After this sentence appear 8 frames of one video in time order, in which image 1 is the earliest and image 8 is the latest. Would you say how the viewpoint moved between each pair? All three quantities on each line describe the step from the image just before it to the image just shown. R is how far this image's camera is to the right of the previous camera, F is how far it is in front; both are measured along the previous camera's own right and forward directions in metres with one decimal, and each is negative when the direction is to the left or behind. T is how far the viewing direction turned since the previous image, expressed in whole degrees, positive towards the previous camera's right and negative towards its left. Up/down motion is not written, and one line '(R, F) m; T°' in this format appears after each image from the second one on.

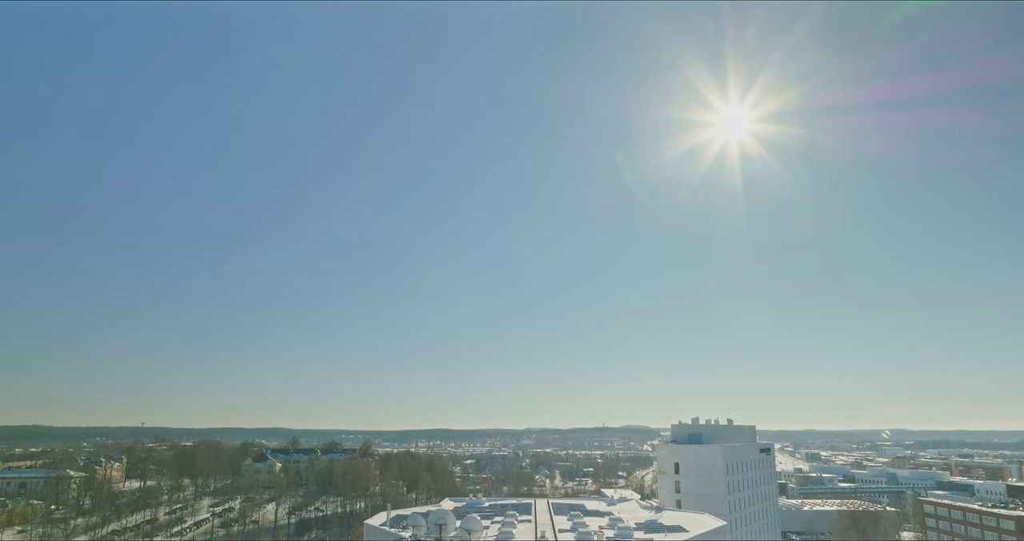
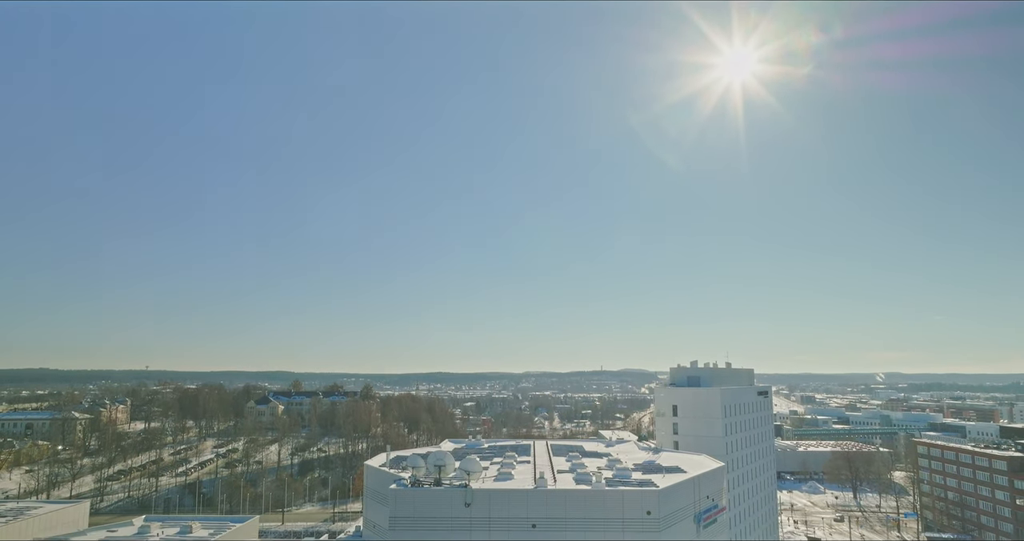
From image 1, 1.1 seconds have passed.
(0.0, +0.5) m; 0°
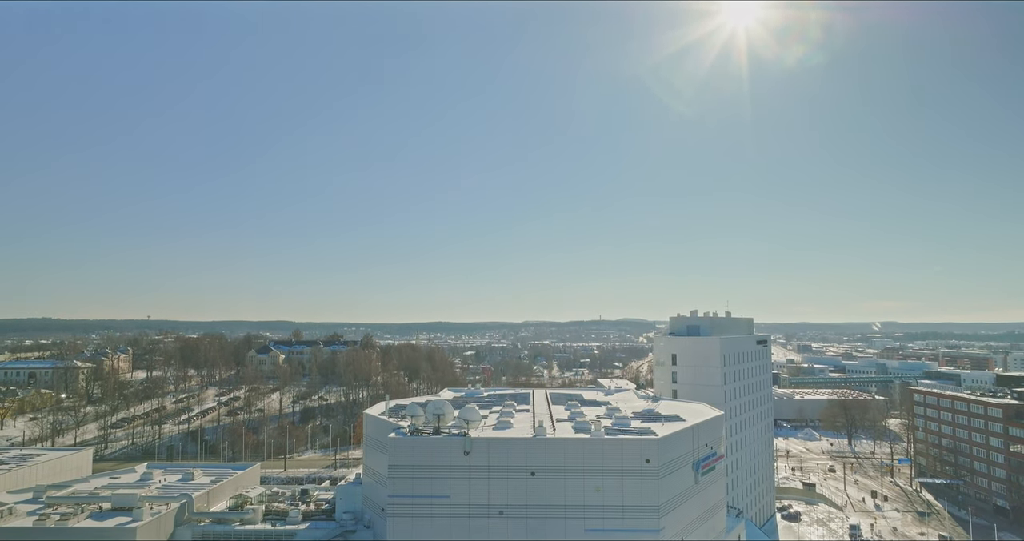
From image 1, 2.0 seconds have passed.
(0.0, +0.5) m; 0°
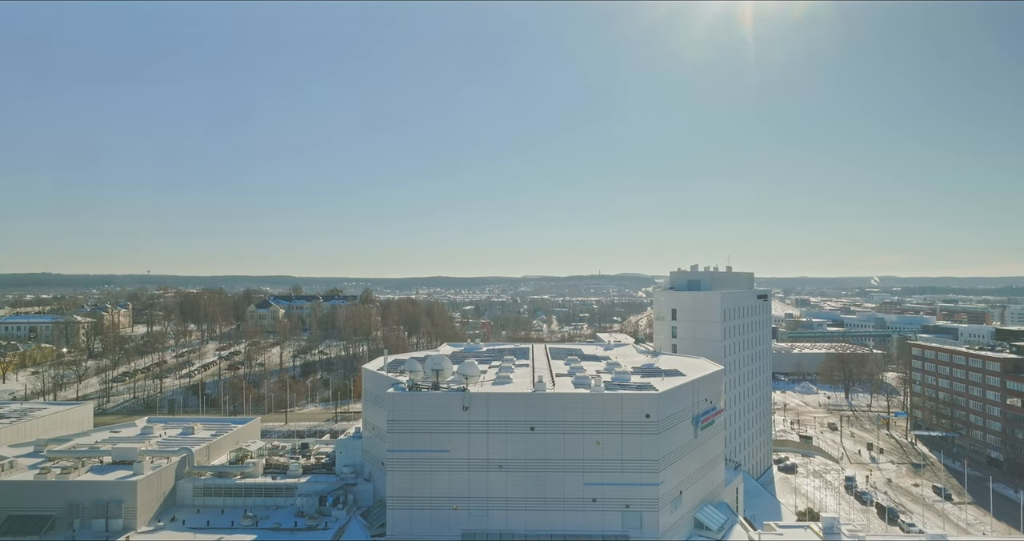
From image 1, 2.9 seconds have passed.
(0.0, +0.5) m; 0°
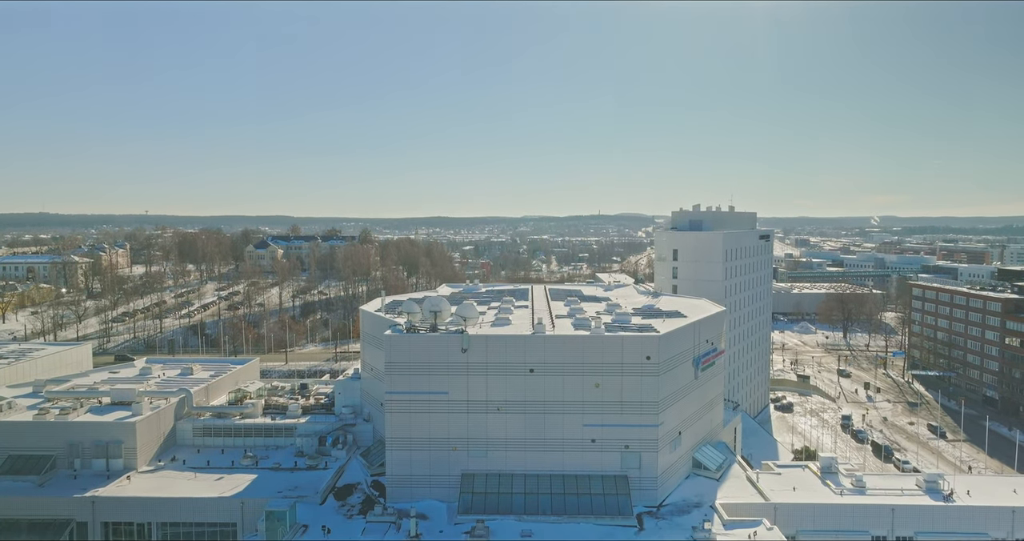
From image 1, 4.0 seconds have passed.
(0.0, +0.6) m; 0°
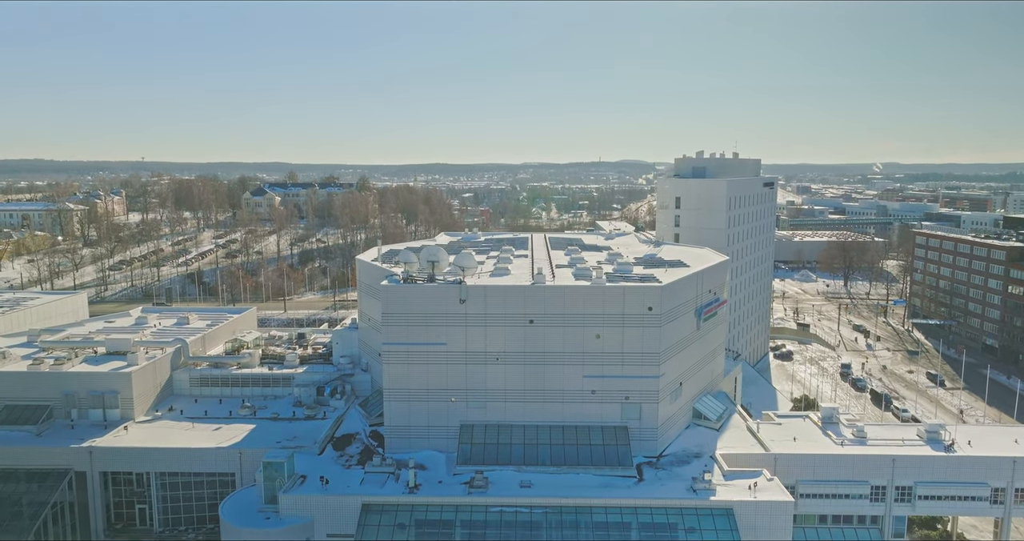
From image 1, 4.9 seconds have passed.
(0.0, +0.7) m; 0°
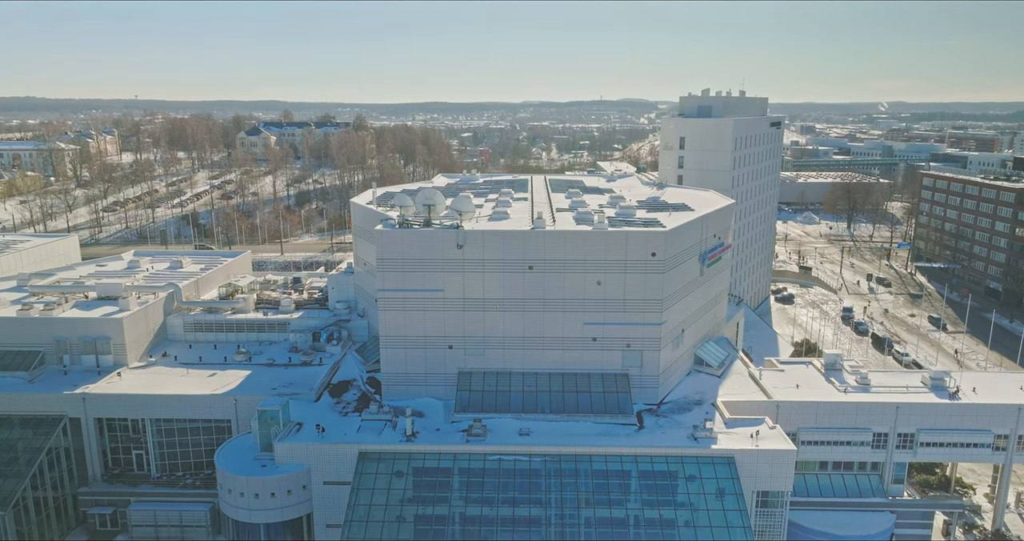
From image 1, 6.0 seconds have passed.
(0.0, +0.8) m; 0°
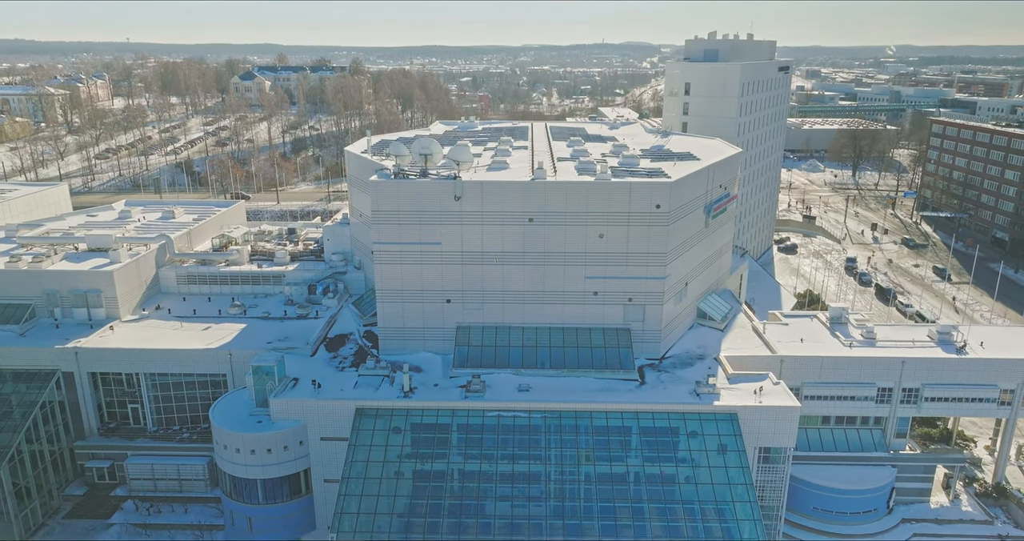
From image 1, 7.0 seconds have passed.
(0.0, +0.7) m; 0°
